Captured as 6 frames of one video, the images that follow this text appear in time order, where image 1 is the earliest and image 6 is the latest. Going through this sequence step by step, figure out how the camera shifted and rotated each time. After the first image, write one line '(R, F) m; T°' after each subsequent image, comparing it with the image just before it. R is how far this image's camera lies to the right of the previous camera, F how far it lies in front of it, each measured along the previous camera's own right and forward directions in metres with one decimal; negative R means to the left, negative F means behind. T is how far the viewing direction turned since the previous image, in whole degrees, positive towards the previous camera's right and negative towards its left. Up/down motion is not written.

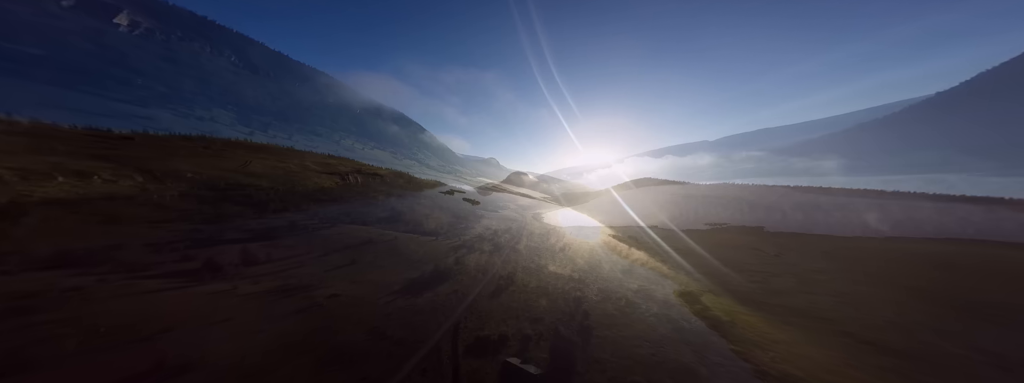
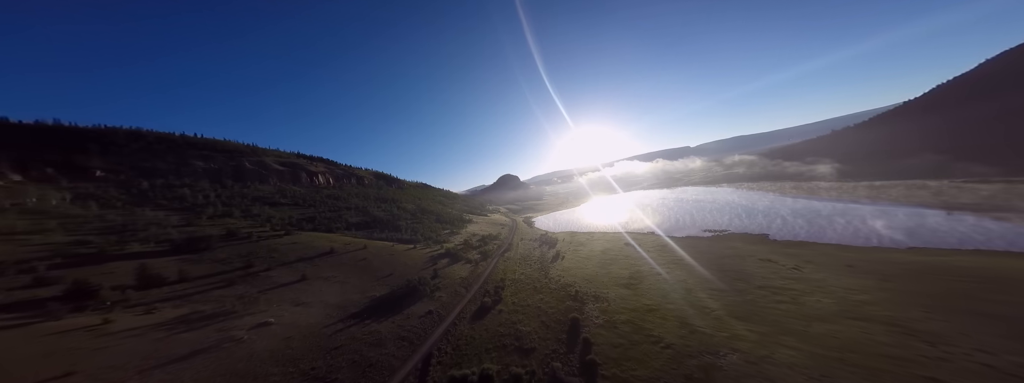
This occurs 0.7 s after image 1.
(+0.2, +2.9) m; +2°
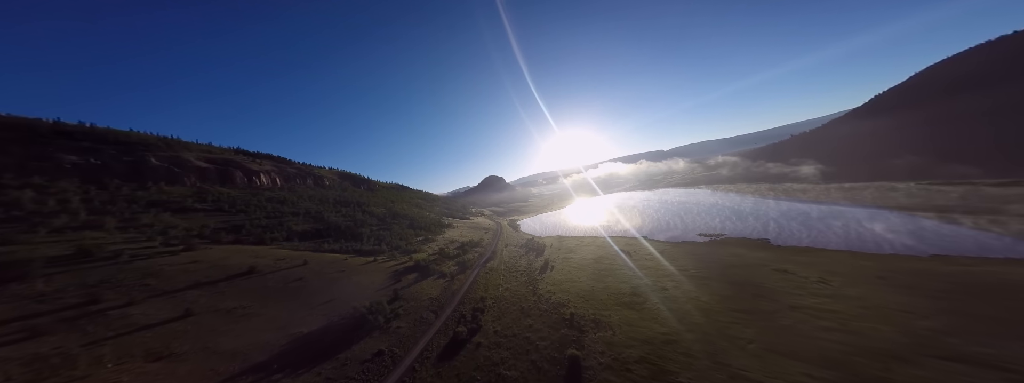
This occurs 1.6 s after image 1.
(+0.2, +3.9) m; +4°
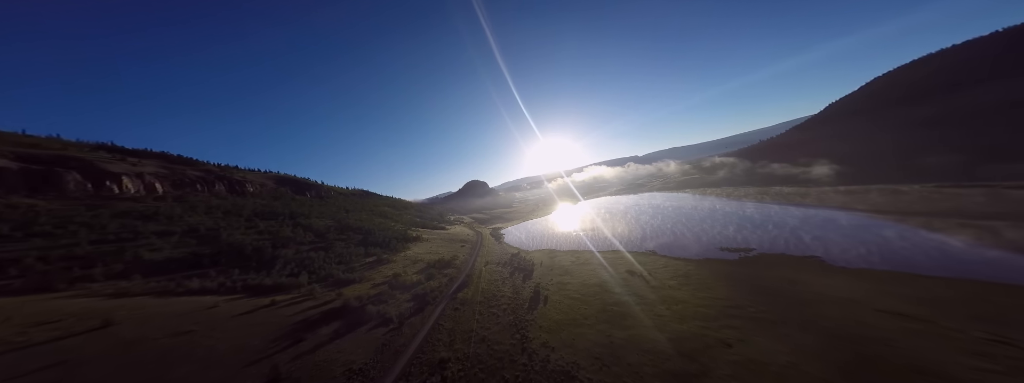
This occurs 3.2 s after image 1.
(+0.5, +7.2) m; +4°
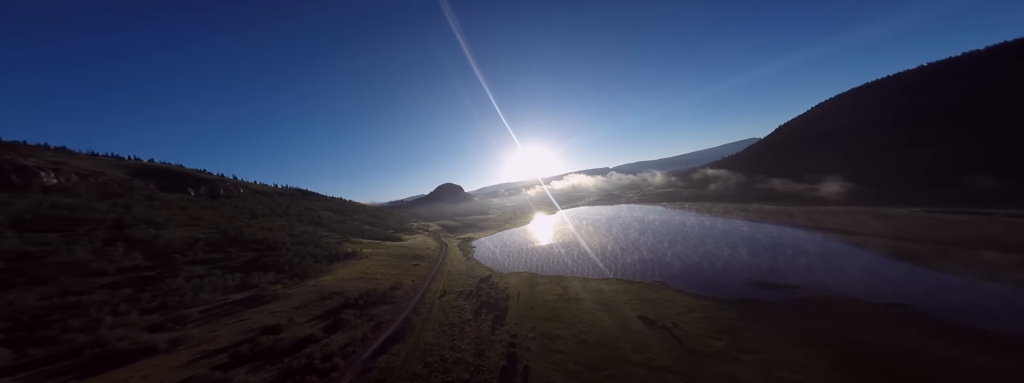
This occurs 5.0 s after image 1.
(+0.9, +8.2) m; +5°
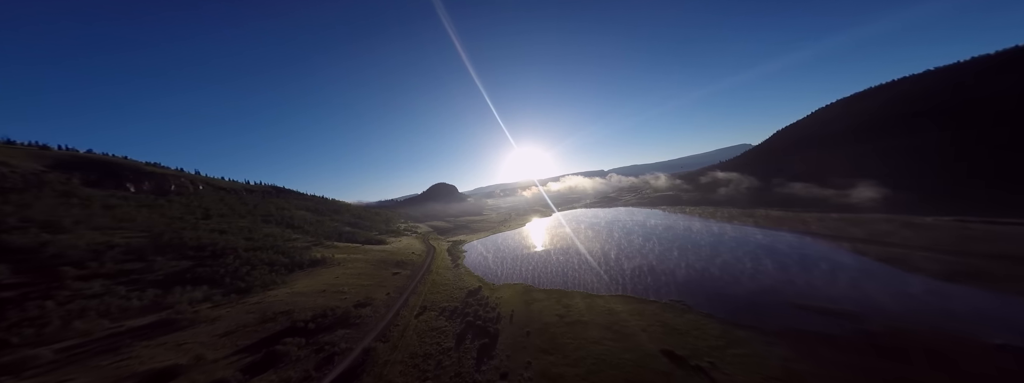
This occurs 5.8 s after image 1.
(+0.3, +3.6) m; +1°
